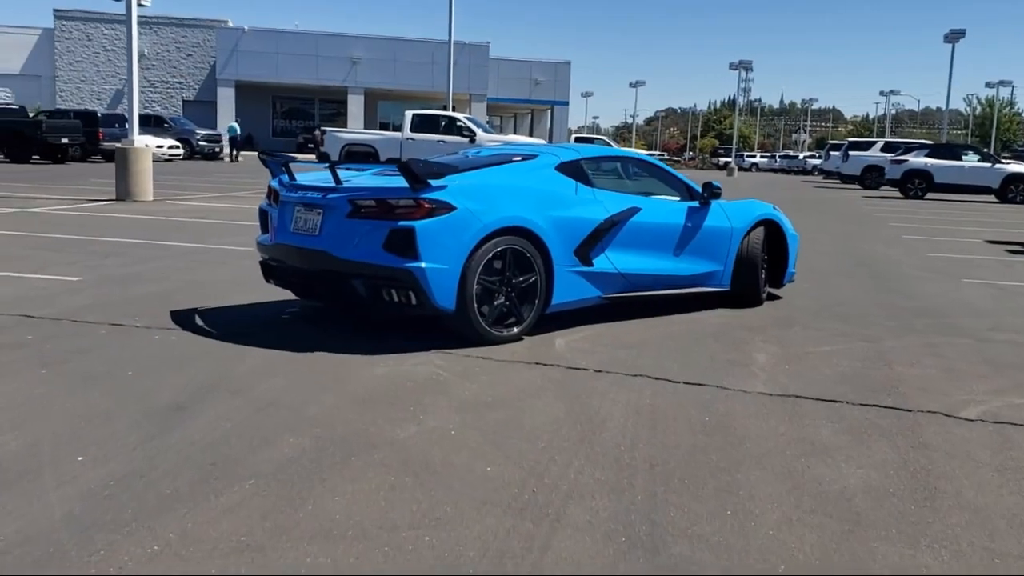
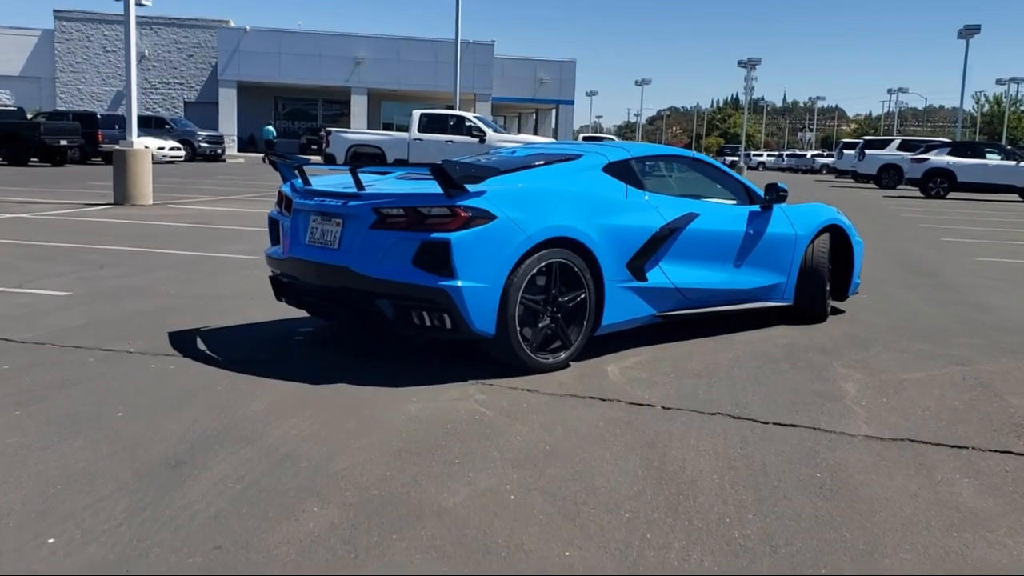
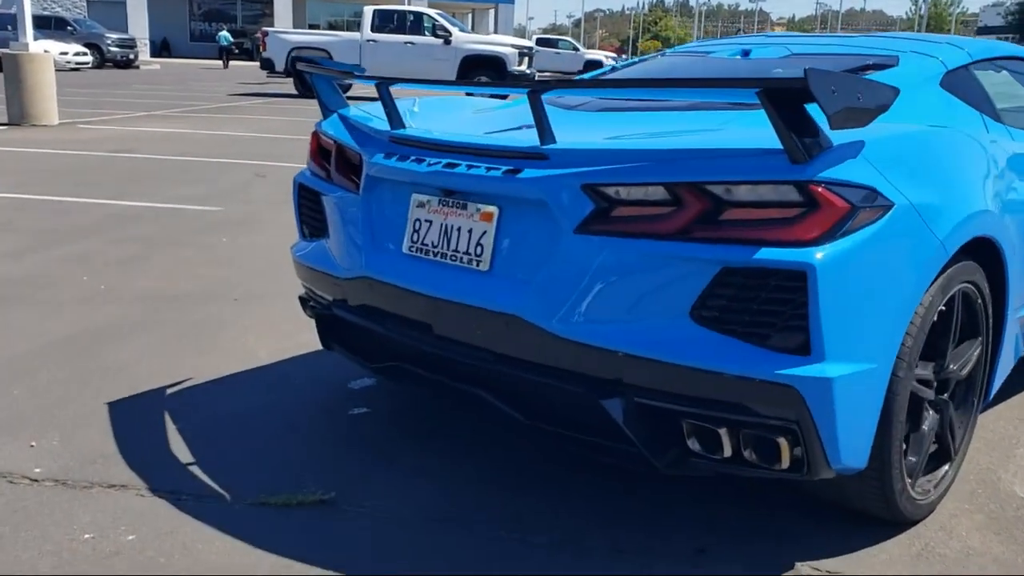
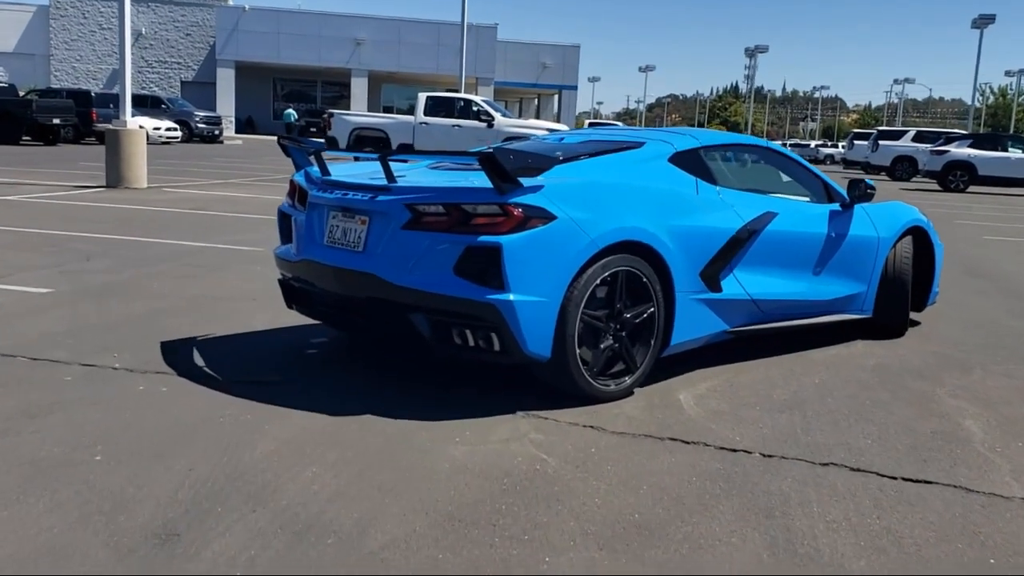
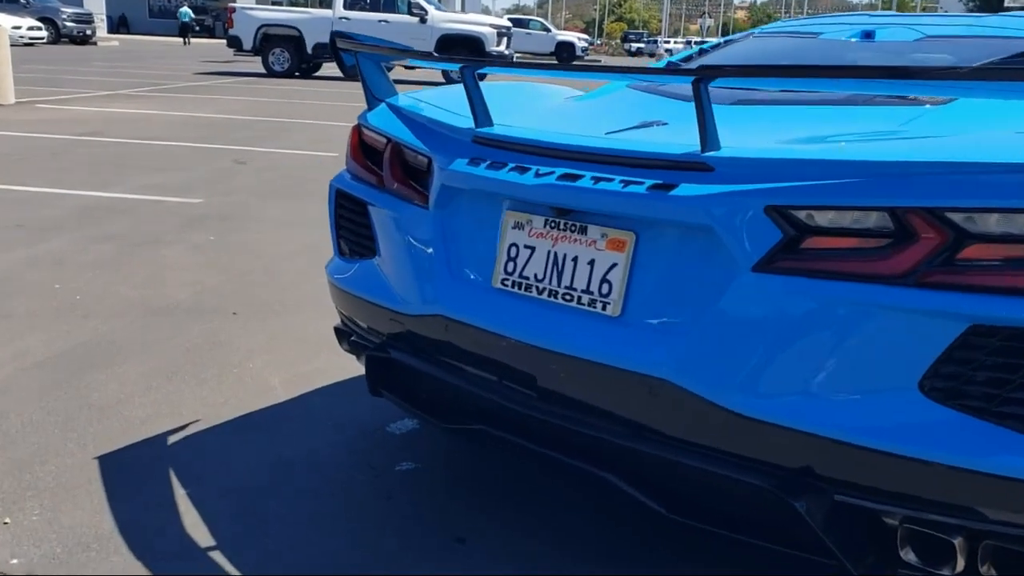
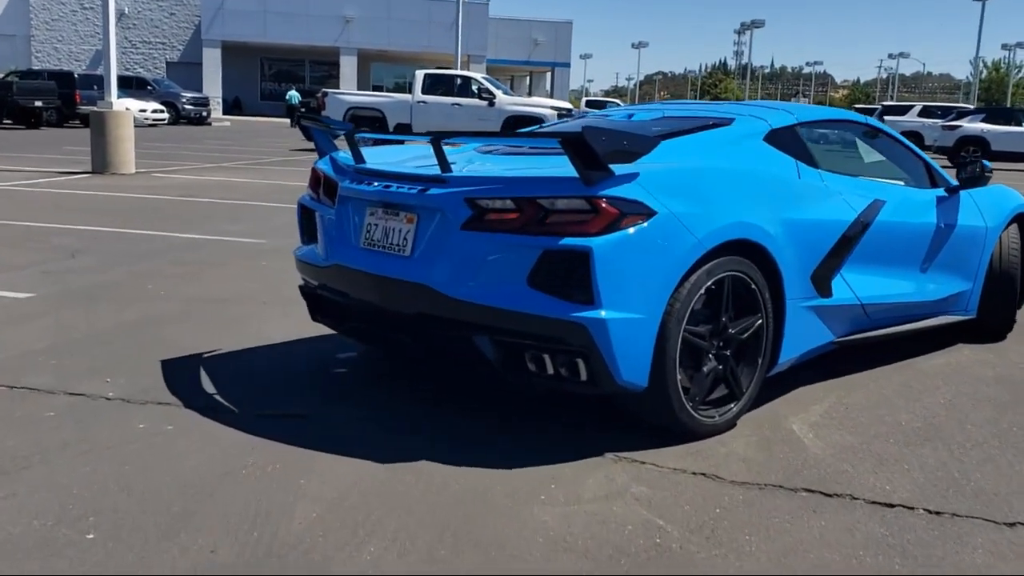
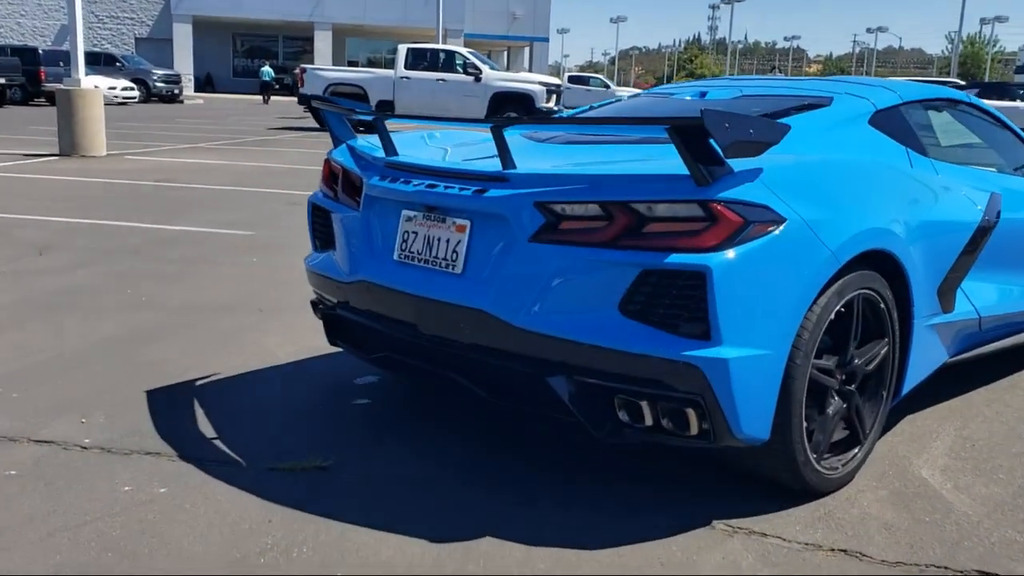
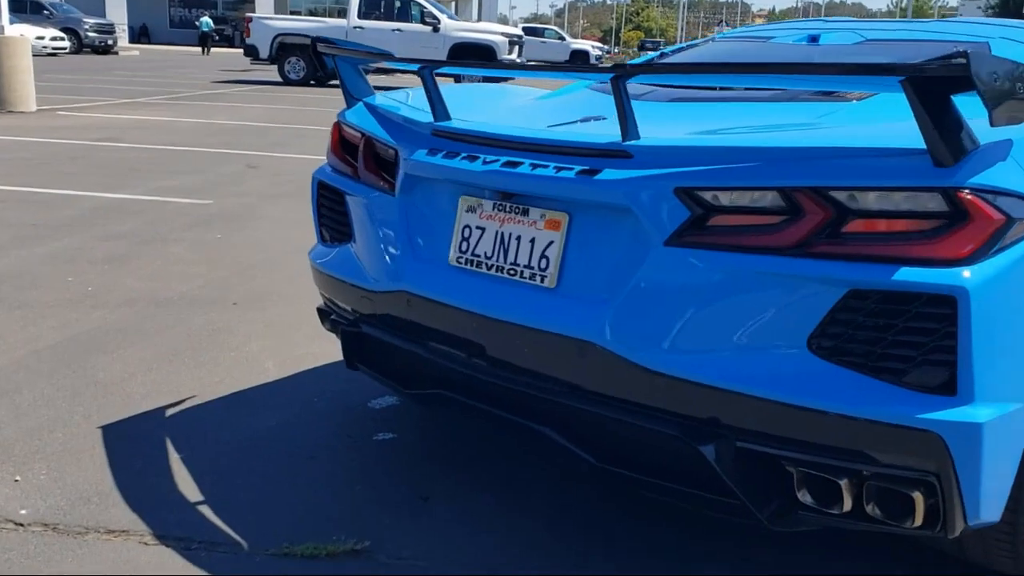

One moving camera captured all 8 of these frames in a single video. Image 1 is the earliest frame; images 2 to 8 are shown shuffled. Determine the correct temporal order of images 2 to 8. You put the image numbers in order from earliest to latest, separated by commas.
2, 4, 6, 7, 3, 8, 5
